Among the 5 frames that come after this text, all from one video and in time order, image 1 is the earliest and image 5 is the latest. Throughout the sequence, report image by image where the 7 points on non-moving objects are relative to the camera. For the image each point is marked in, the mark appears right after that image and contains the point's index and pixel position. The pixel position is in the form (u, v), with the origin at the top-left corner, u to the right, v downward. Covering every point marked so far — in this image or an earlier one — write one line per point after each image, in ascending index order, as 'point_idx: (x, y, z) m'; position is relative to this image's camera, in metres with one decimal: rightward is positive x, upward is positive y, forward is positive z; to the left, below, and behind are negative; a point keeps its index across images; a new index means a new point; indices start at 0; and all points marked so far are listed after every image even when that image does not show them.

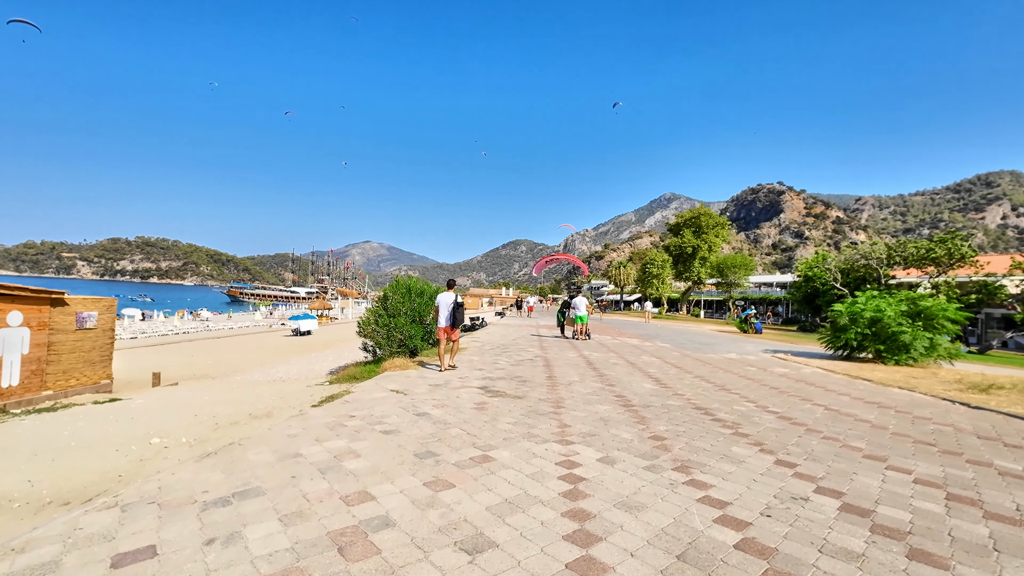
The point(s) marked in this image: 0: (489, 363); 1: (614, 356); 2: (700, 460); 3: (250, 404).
0: (-0.5, -1.6, +10.6) m
1: (+2.7, -1.8, +13.1) m
2: (+1.7, -1.5, +4.5) m
3: (-4.7, -2.1, +9.0) m
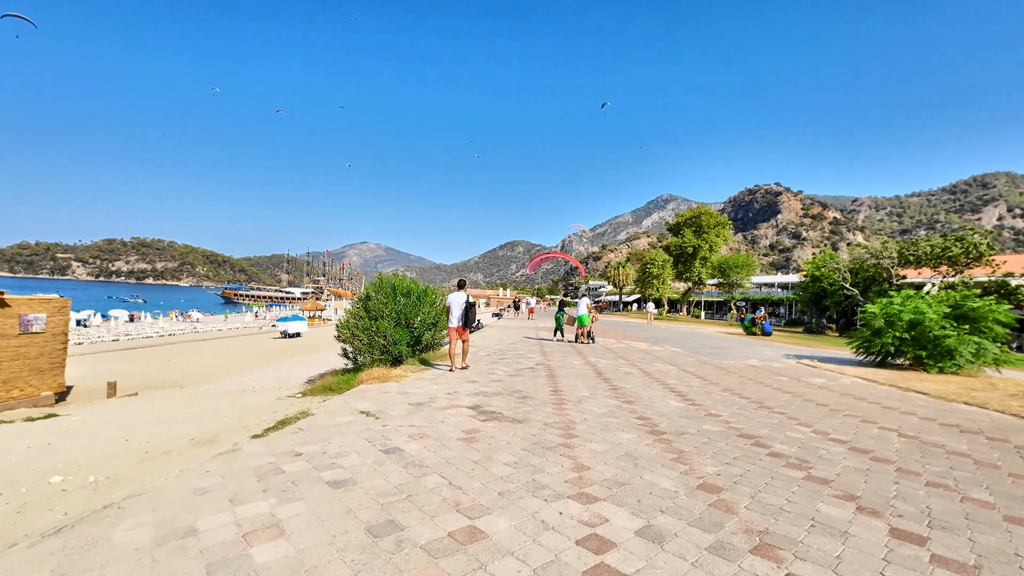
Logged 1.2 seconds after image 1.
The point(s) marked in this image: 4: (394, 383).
0: (-0.5, -1.6, +9.2) m
1: (+2.6, -1.7, +11.7) m
2: (+1.7, -1.5, +3.1) m
3: (-4.7, -2.1, +7.6) m
4: (-1.9, -1.5, +7.9) m
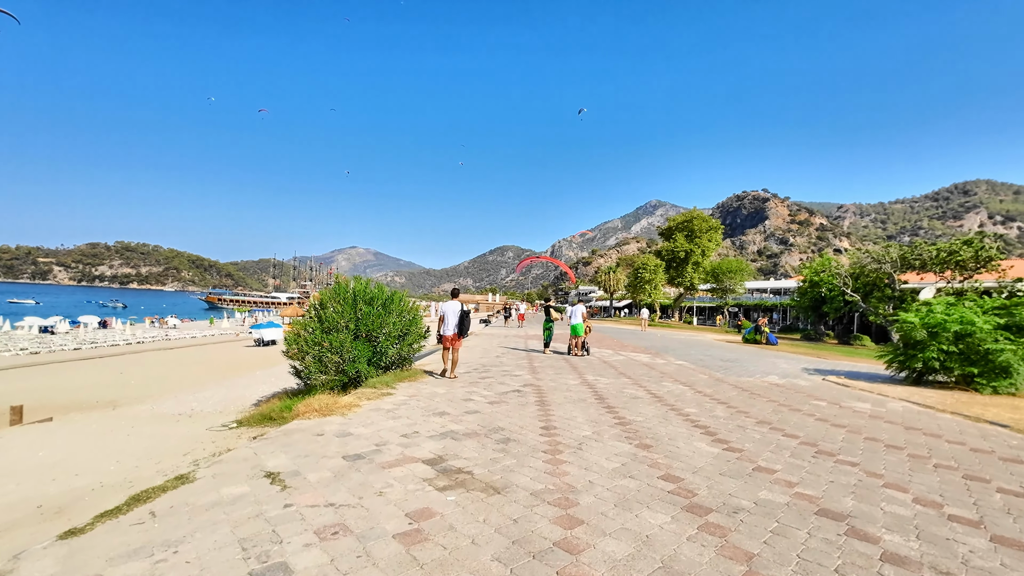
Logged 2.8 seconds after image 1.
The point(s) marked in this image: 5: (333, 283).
0: (-0.8, -1.7, +7.4) m
1: (+2.3, -1.9, +10.0) m
2: (+1.5, -1.5, +1.3) m
3: (-5.0, -2.2, +5.7) m
4: (-2.1, -1.6, +6.1) m
5: (-3.4, +0.1, +9.6) m
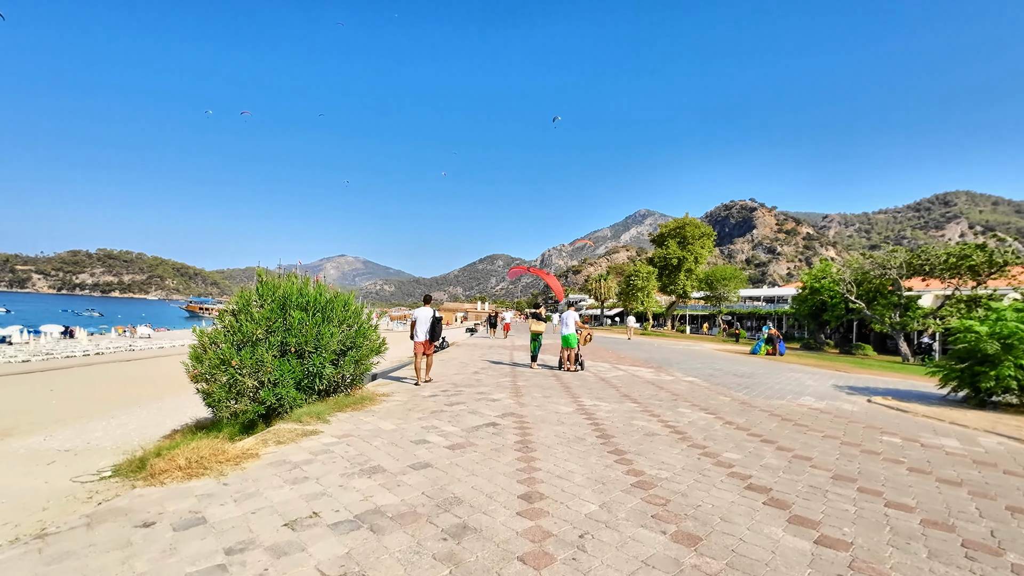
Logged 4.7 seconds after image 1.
0: (-1.1, -1.6, +5.3) m
1: (+1.9, -1.9, +7.9) m
2: (+1.3, -1.4, -0.8) m
3: (-5.3, -2.1, +3.5) m
4: (-2.4, -1.5, +3.9) m
5: (-3.8, +0.1, +7.4) m
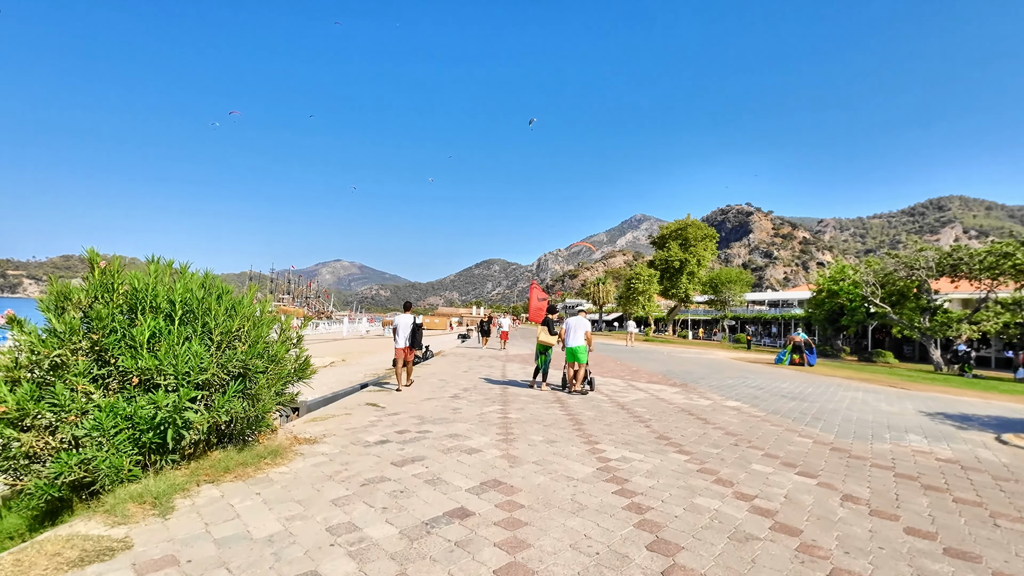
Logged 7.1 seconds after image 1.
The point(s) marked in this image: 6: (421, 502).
0: (-1.2, -1.5, +2.5) m
1: (+1.8, -1.8, +5.2) m
2: (+1.2, -1.2, -3.5) m
3: (-5.4, -2.0, +0.7) m
4: (-2.5, -1.4, +1.2) m
5: (-3.9, +0.2, +4.7) m
6: (-0.7, -1.7, +3.9) m
